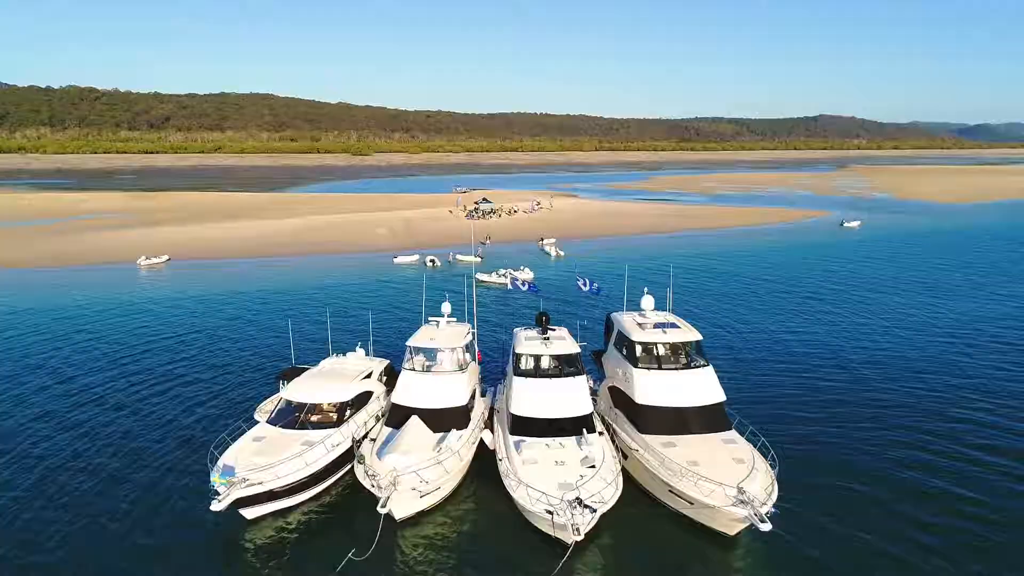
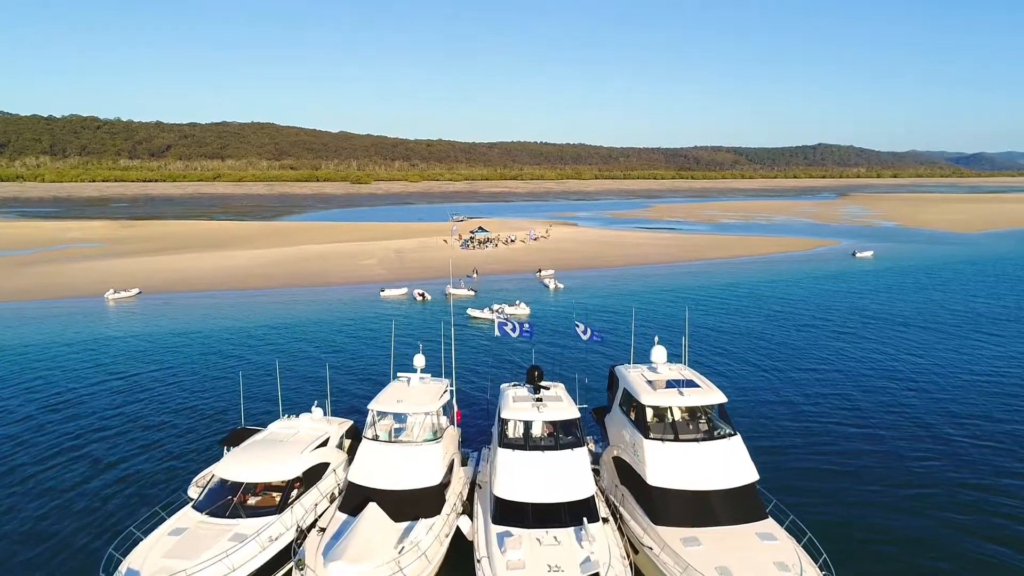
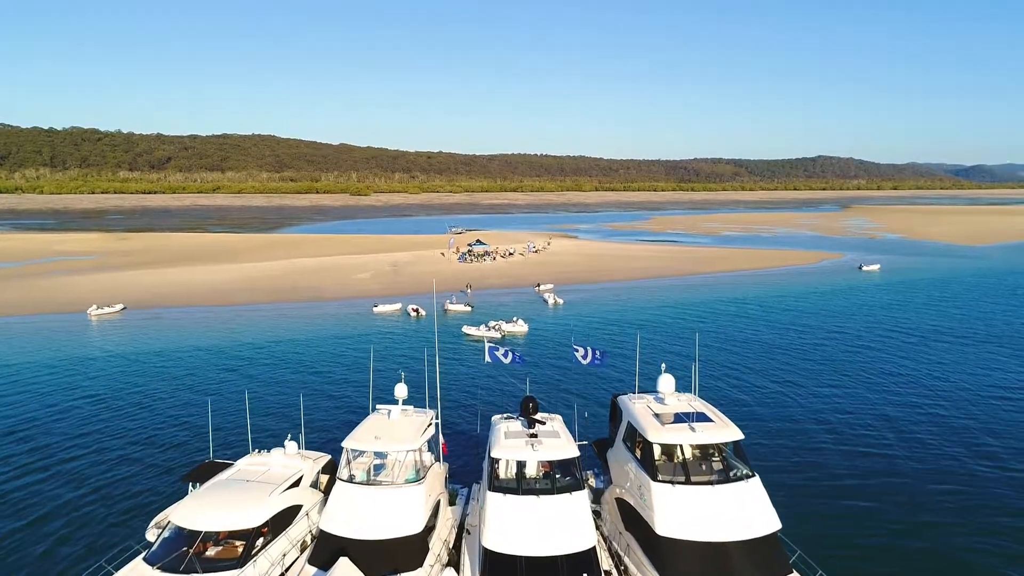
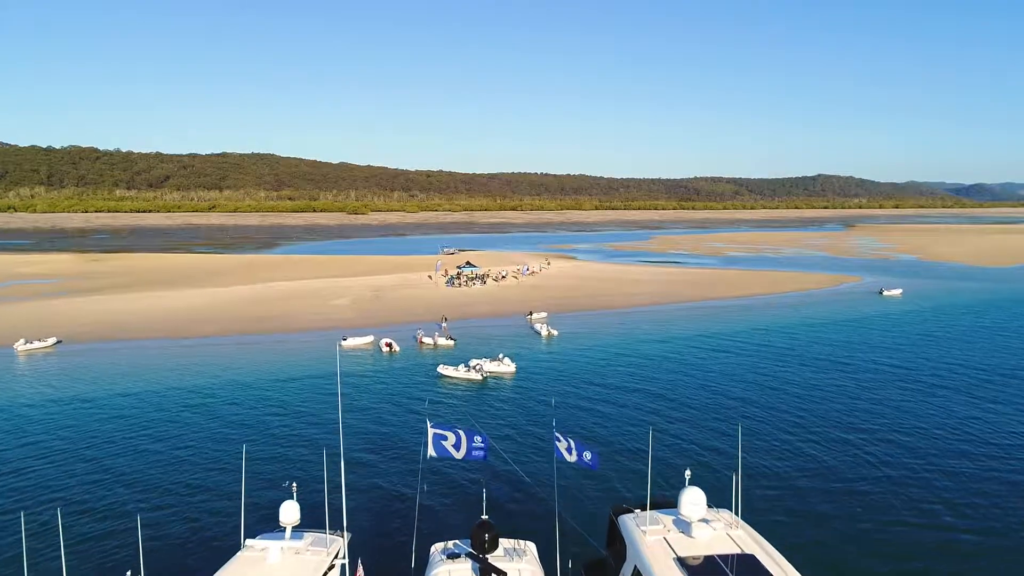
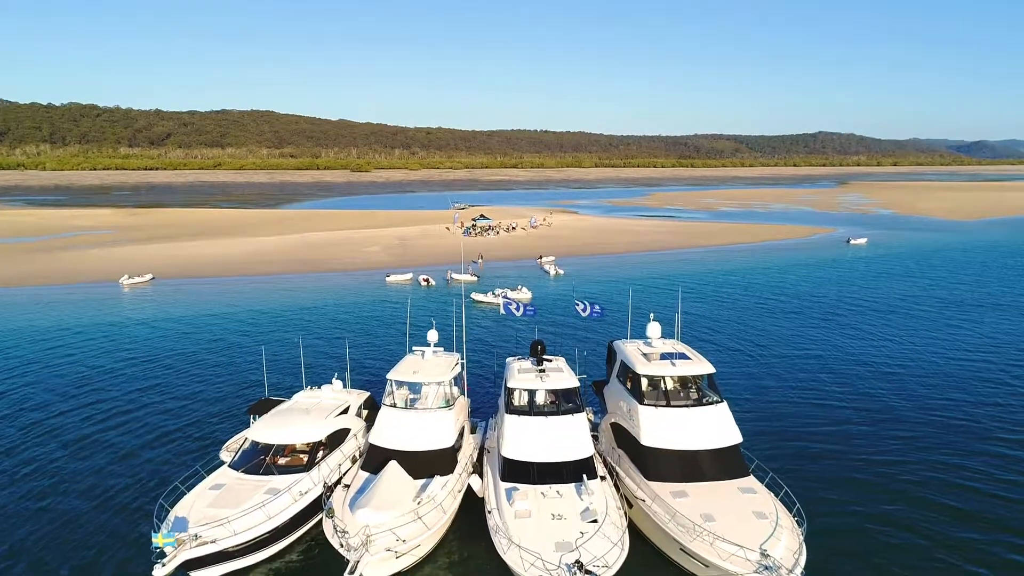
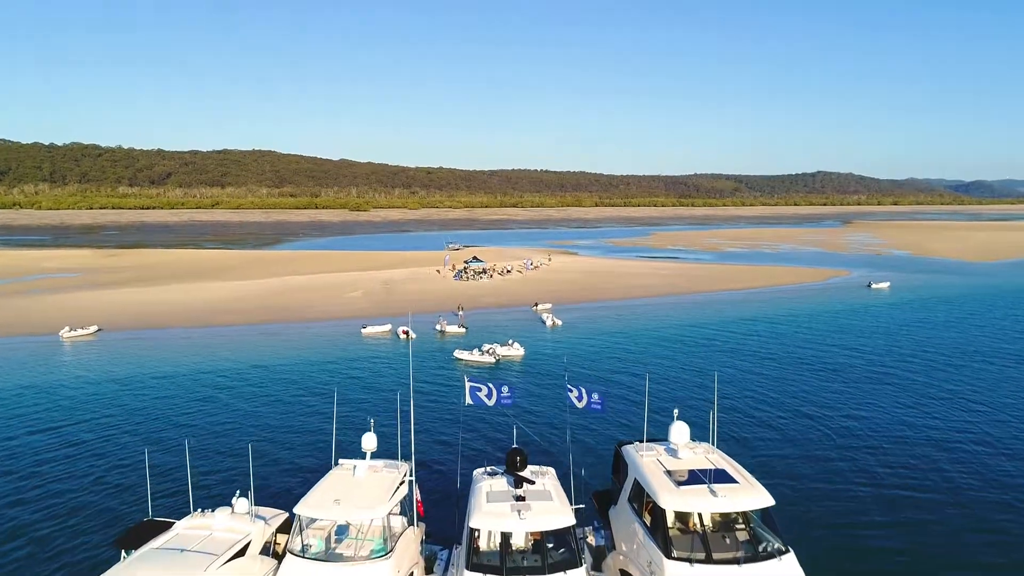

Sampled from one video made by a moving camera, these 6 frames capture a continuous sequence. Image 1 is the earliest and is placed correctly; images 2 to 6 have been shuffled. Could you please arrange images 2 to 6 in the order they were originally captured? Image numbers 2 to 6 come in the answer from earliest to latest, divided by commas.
5, 2, 3, 6, 4
